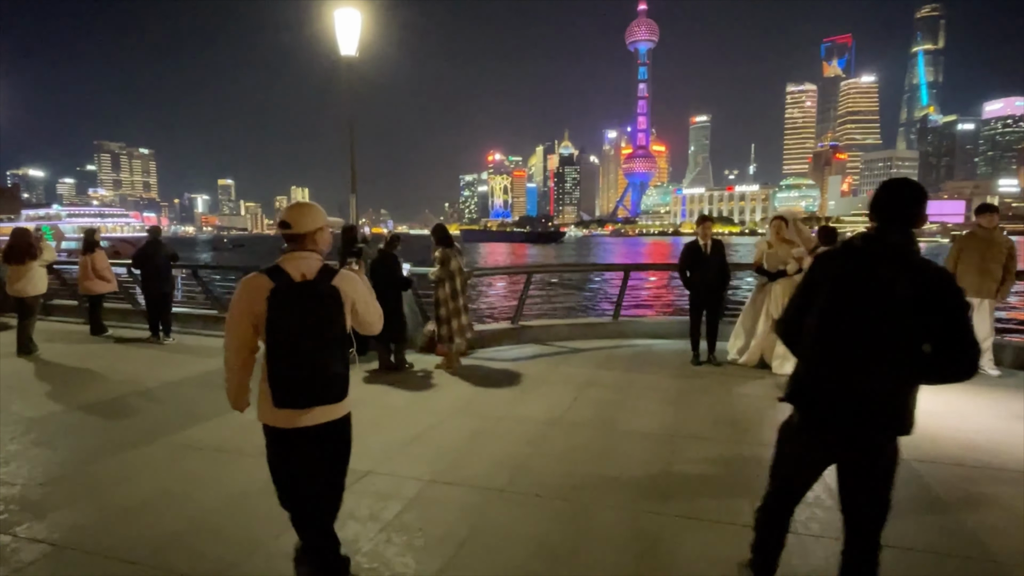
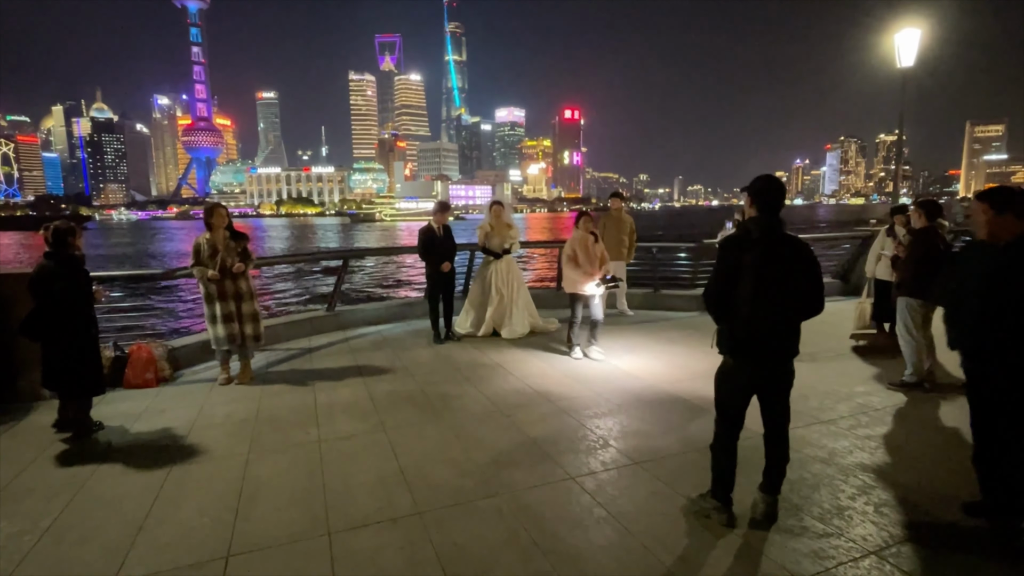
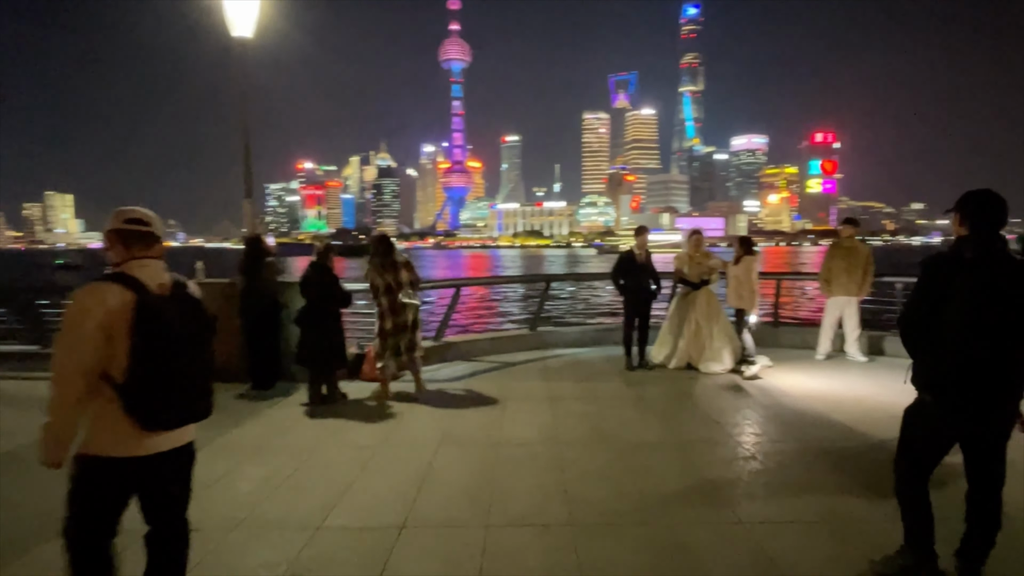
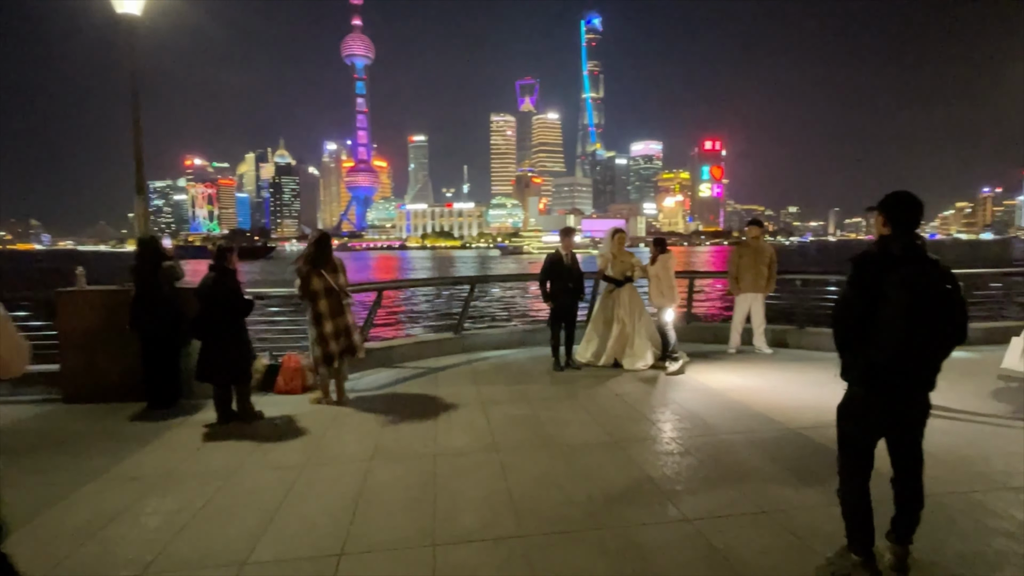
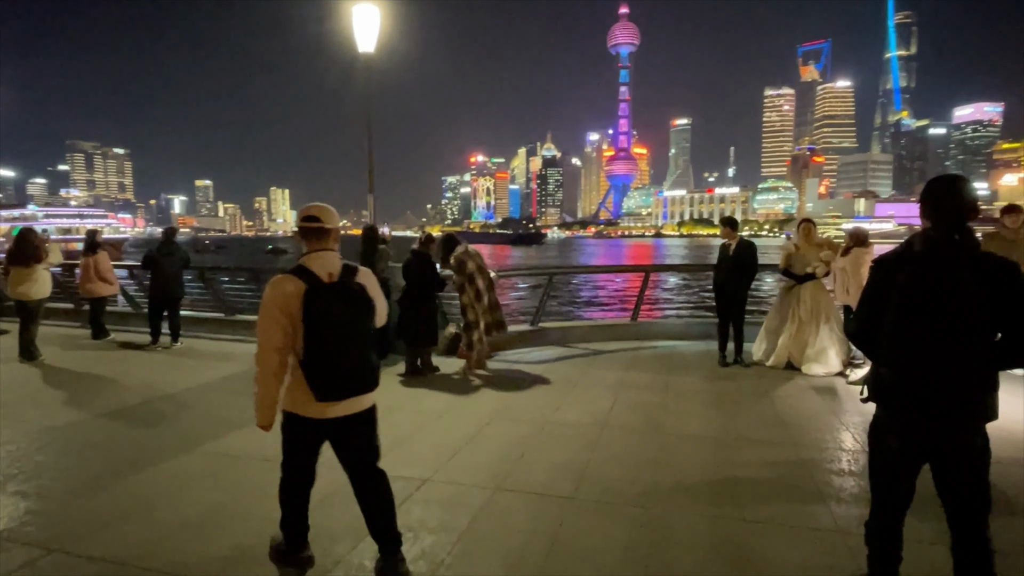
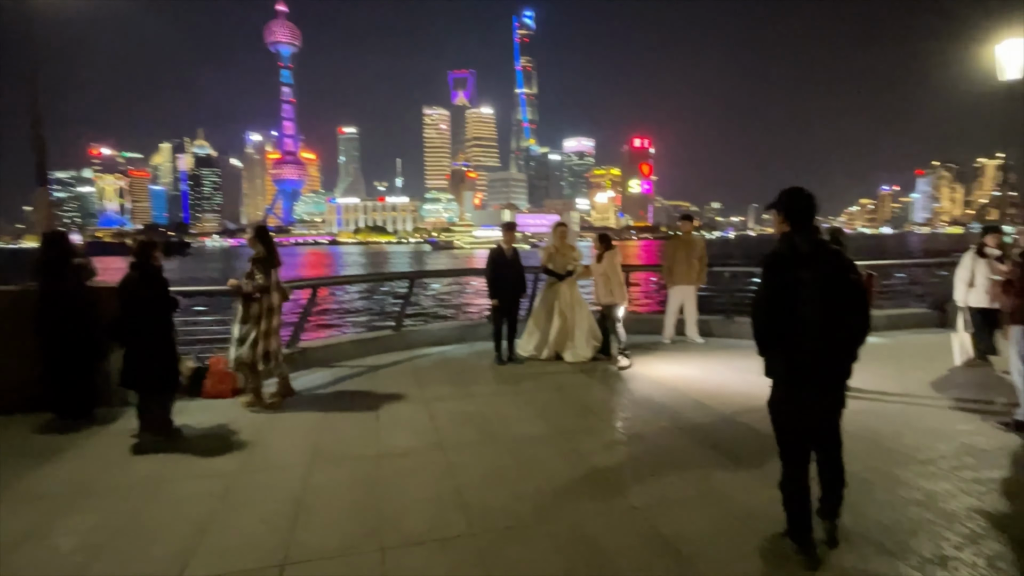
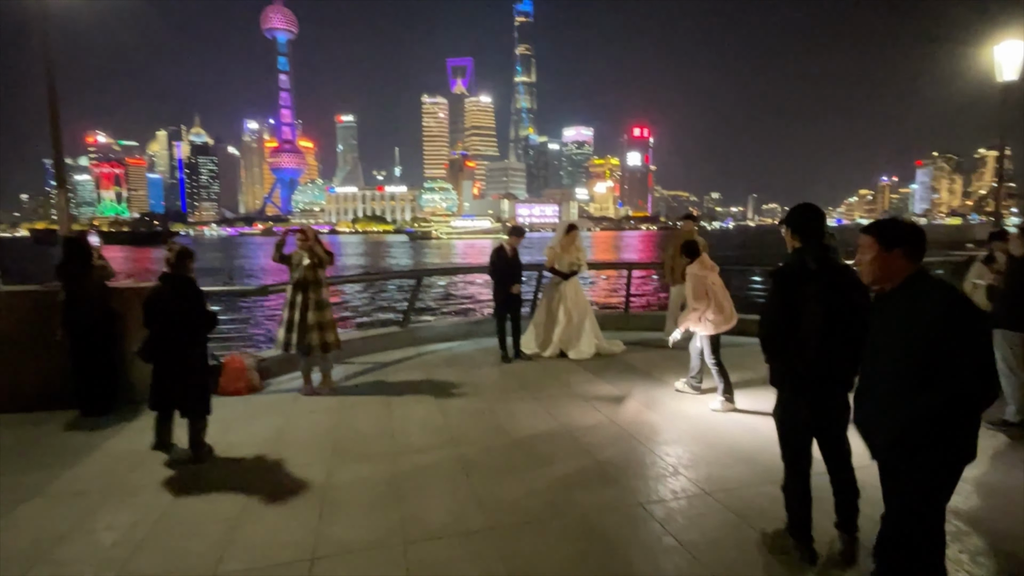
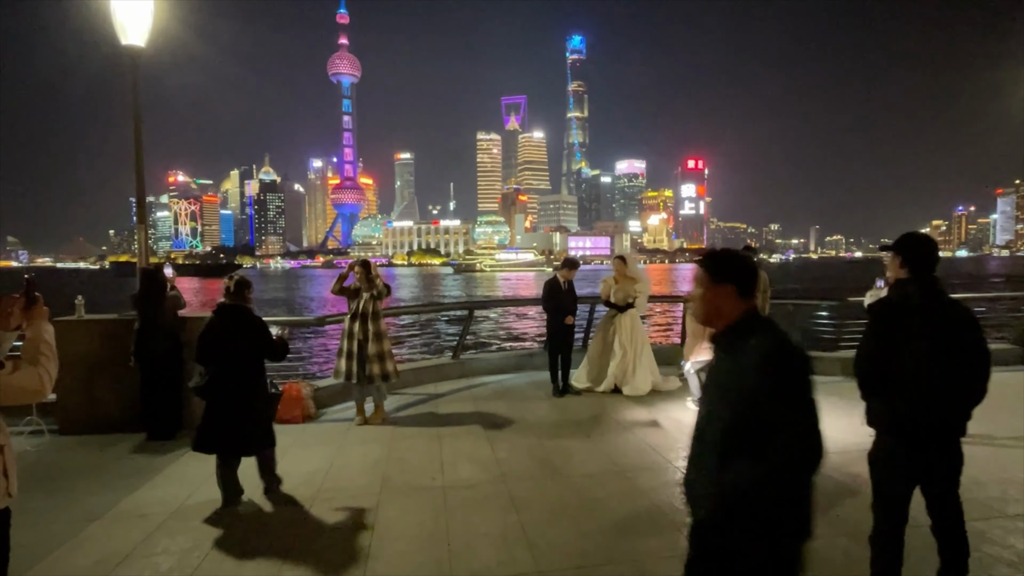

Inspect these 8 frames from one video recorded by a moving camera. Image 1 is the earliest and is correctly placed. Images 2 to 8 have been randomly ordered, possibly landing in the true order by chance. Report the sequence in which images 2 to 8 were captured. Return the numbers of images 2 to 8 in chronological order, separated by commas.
5, 3, 4, 6, 2, 7, 8
